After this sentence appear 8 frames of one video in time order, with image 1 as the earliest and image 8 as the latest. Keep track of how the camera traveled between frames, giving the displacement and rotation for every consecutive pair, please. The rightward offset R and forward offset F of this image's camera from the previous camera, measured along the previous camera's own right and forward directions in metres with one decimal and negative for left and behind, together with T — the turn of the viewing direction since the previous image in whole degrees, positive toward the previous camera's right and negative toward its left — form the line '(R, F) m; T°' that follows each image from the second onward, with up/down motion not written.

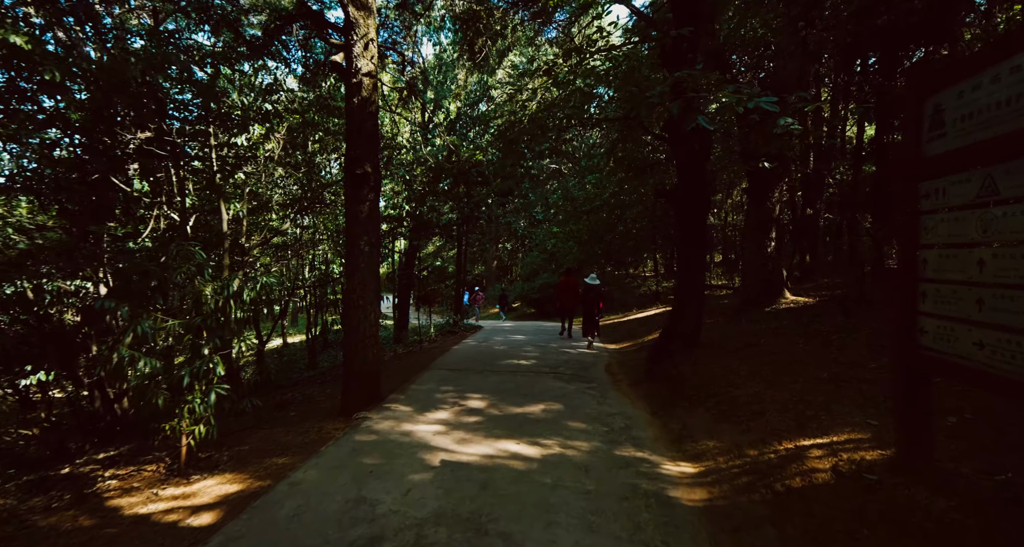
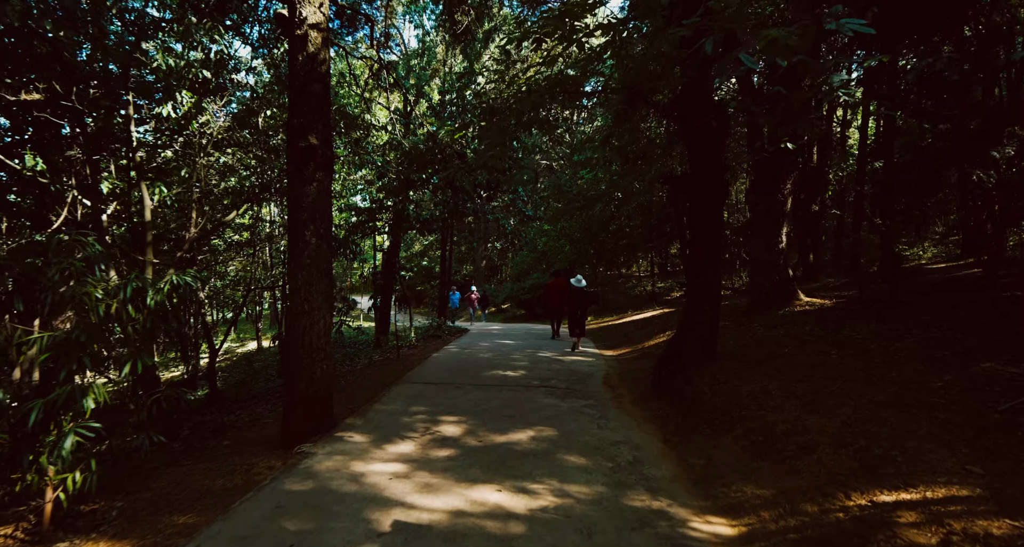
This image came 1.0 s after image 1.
(+0.1, +1.1) m; +1°
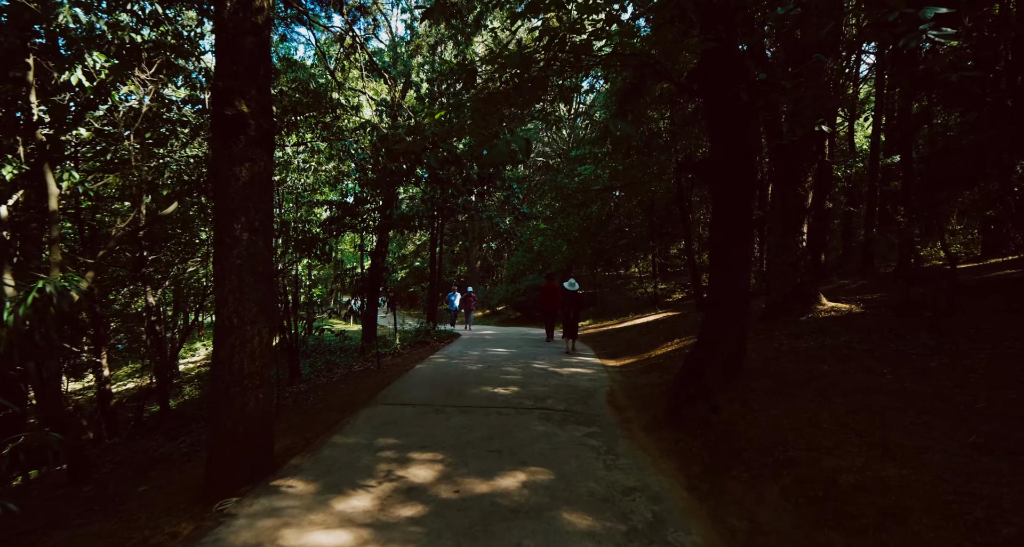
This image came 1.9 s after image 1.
(+0.1, +1.1) m; 0°
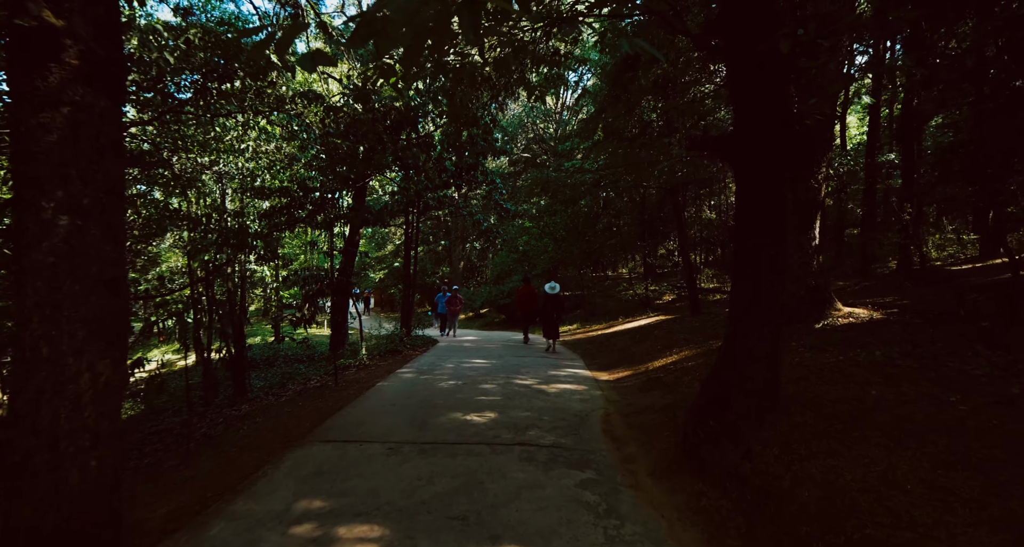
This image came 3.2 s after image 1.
(+0.1, +1.3) m; +1°
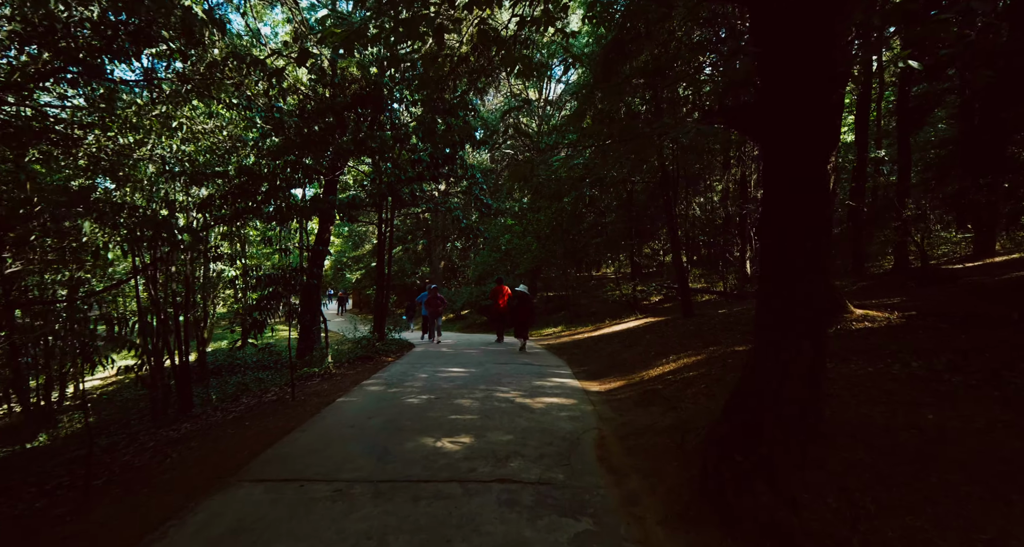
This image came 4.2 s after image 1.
(0.0, +0.9) m; +2°
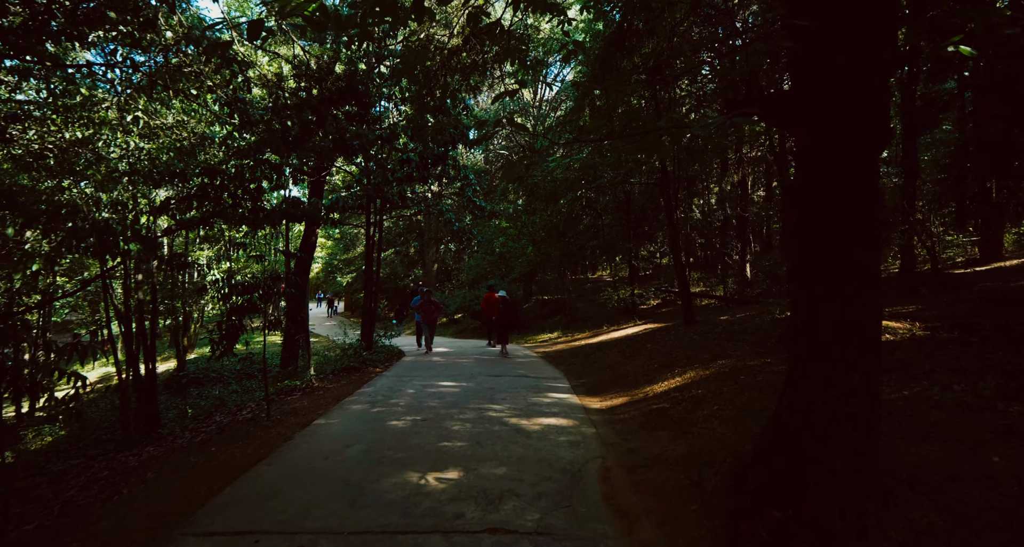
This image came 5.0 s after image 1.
(0.0, +0.6) m; +1°
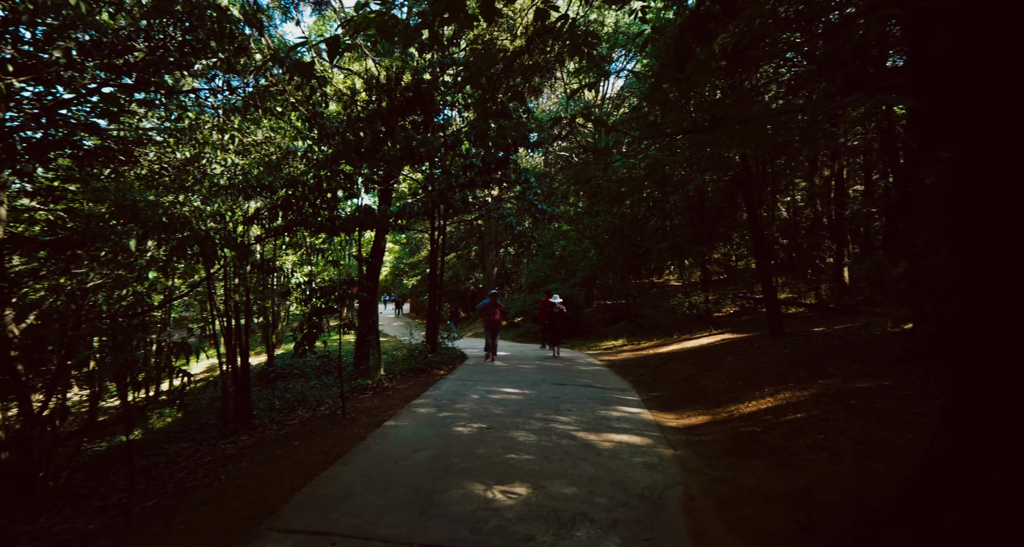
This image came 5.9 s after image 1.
(-0.1, +0.5) m; -6°
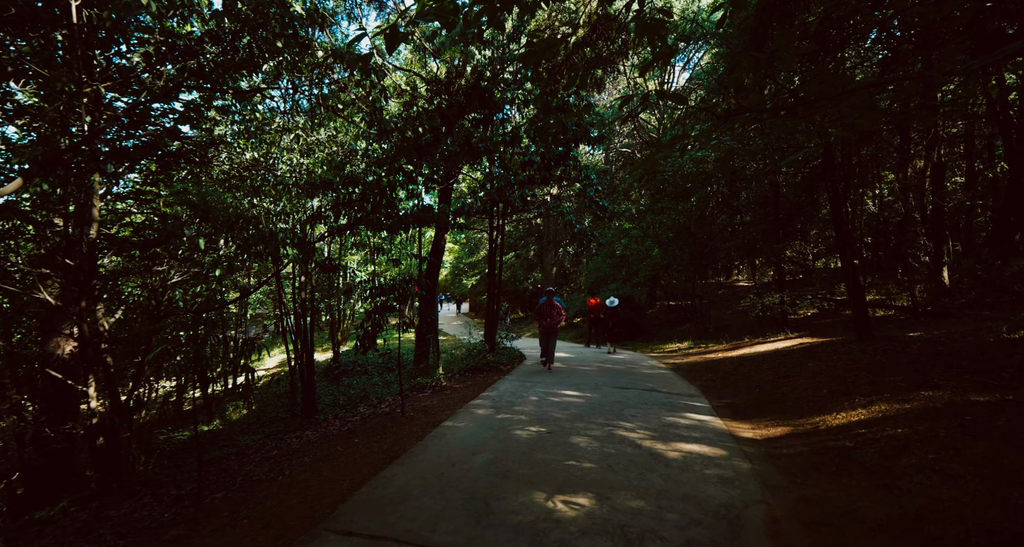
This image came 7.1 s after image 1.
(0.0, +0.3) m; -6°
